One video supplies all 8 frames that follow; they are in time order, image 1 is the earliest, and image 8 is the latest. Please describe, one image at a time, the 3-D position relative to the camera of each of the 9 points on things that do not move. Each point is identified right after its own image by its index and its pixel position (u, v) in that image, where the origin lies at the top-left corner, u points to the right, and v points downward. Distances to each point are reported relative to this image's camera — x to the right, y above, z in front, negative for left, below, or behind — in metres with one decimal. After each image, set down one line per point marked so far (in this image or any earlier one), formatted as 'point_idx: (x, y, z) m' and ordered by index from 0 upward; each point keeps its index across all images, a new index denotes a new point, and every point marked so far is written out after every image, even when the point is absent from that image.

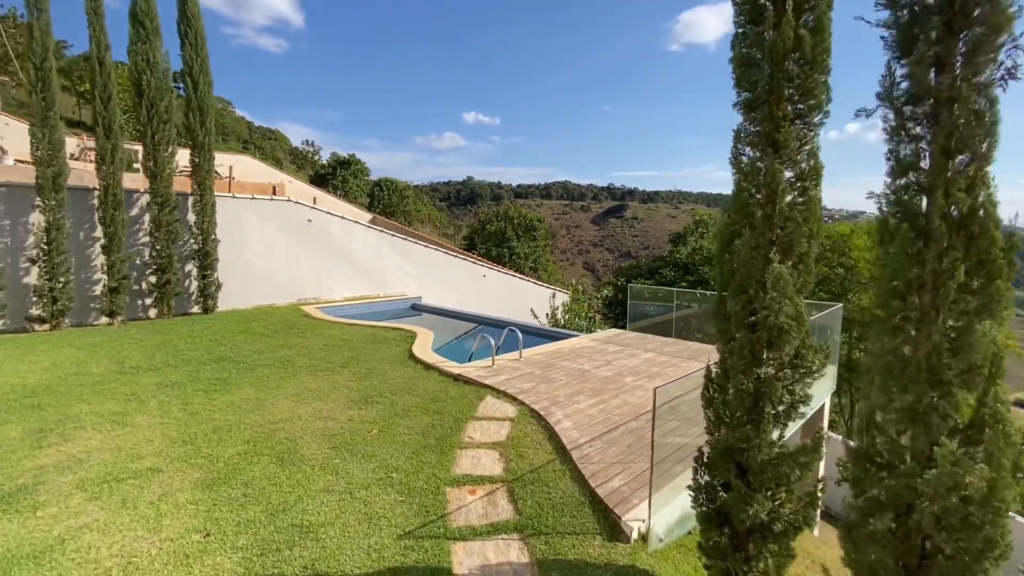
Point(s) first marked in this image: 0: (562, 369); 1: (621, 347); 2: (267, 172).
0: (+0.7, -1.0, +6.0) m
1: (+1.7, -0.9, +7.1) m
2: (-9.5, +4.5, +18.5) m
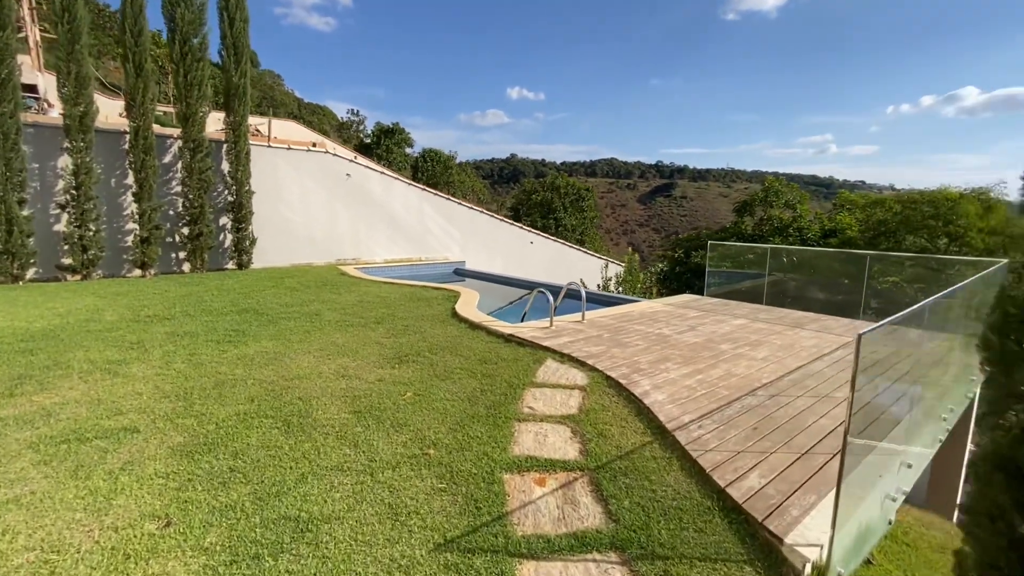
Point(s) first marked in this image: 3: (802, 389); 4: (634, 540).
0: (+1.3, -0.5, +4.9) m
1: (+2.4, -0.3, +5.9) m
2: (-7.6, +5.8, +18.0) m
3: (+2.1, -0.7, +3.4) m
4: (+0.5, -1.0, +1.9) m
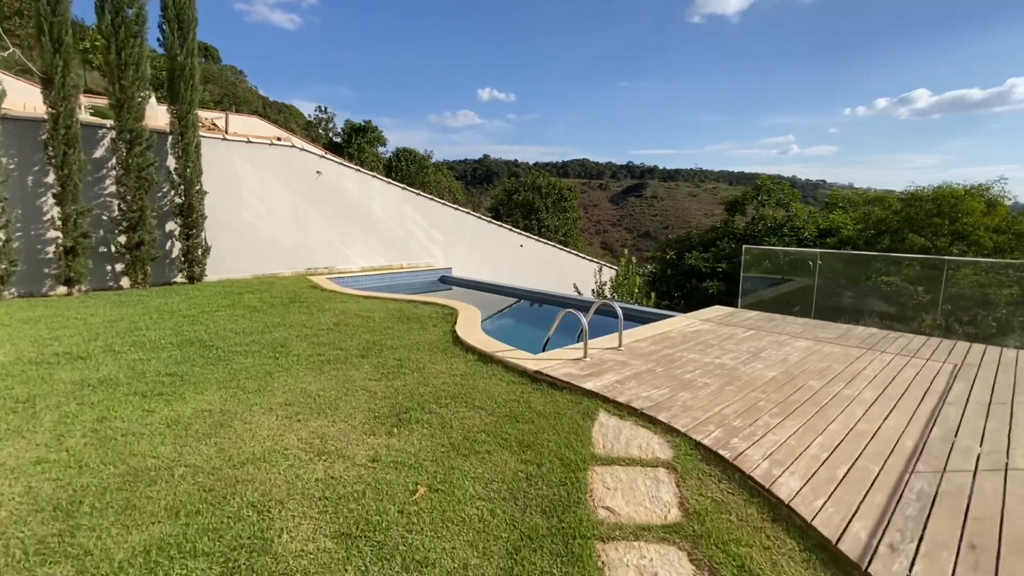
0: (+1.5, -0.6, +3.9) m
1: (+2.5, -0.5, +5.0) m
2: (-8.2, +5.5, +16.5) m
3: (+2.3, -0.9, +2.5) m
4: (+0.8, -1.2, +0.9) m
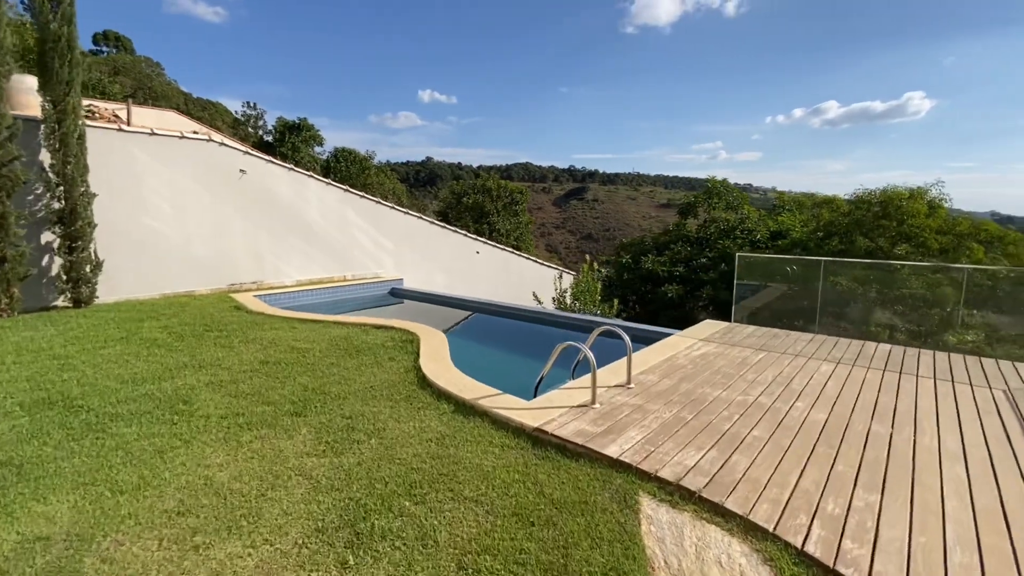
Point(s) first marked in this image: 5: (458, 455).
0: (+1.5, -0.8, +3.2) m
1: (+2.3, -0.6, +4.4) m
2: (-9.8, +5.0, +14.6) m
3: (+2.4, -1.0, +1.8) m
4: (+1.1, -1.3, +0.1) m
5: (-0.3, -0.9, +2.6) m
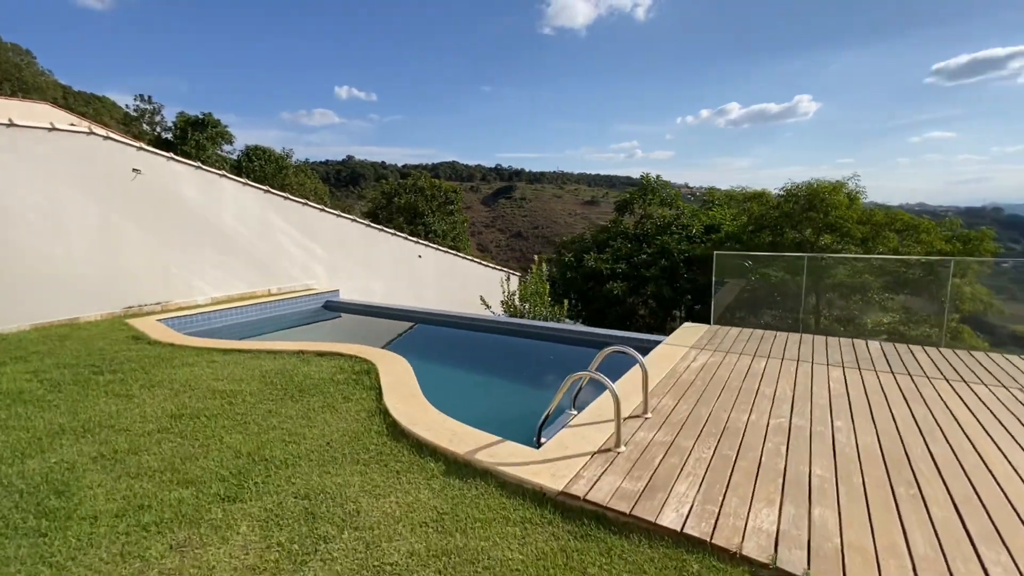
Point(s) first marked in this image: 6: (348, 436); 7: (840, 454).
0: (+1.5, -0.8, +2.7) m
1: (+2.1, -0.6, +4.0) m
2: (-11.5, +4.4, +12.5) m
3: (+2.6, -1.0, +1.5) m
4: (+1.6, -1.4, -0.4) m
5: (-0.2, -1.0, +1.9) m
6: (-1.0, -0.9, +2.9) m
7: (+1.7, -0.9, +2.5) m
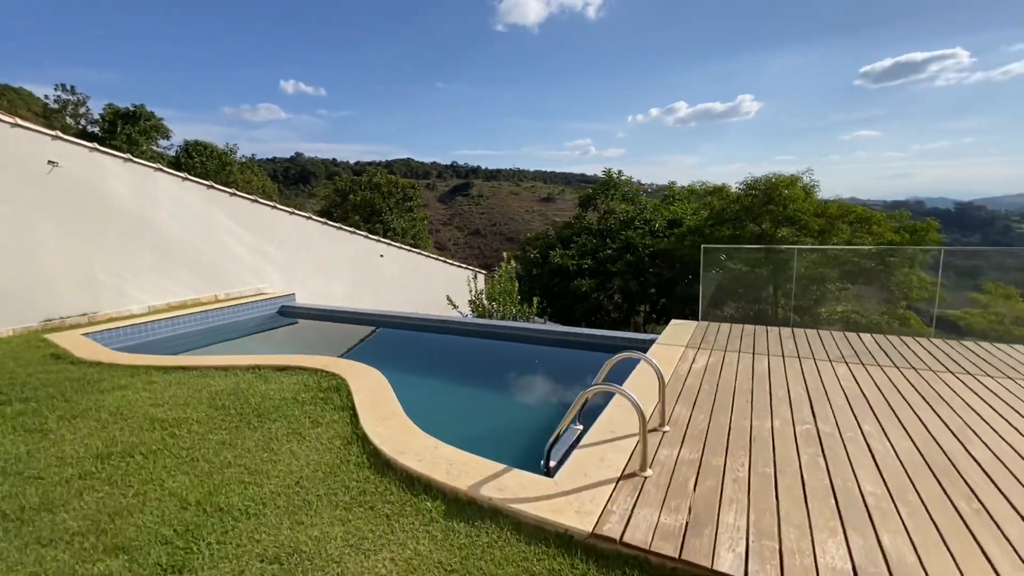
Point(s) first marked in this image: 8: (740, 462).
0: (+1.5, -0.8, +2.5) m
1: (+2.1, -0.6, +3.9) m
2: (-12.4, +4.2, +11.0) m
3: (+2.8, -0.9, +1.4) m
4: (+1.9, -1.3, -0.6) m
5: (-0.1, -1.0, +1.5) m
6: (-1.0, -0.9, +2.4) m
7: (+1.7, -0.8, +2.3) m
8: (+1.1, -0.8, +2.3) m
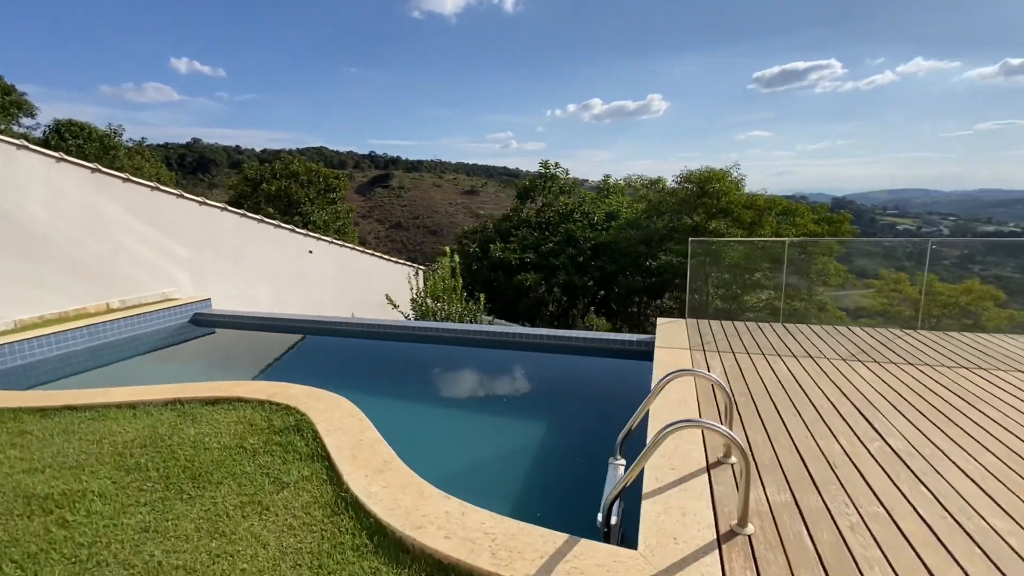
0: (+1.7, -0.8, +2.2) m
1: (+2.0, -0.6, +3.6) m
2: (-13.5, +4.0, +8.3) m
3: (+3.1, -0.9, +1.3) m
4: (+2.6, -1.4, -0.8) m
5: (+0.3, -1.1, +1.0) m
6: (-0.7, -1.0, +1.7) m
7: (+2.0, -0.8, +2.0) m
8: (+1.3, -0.9, +1.9) m
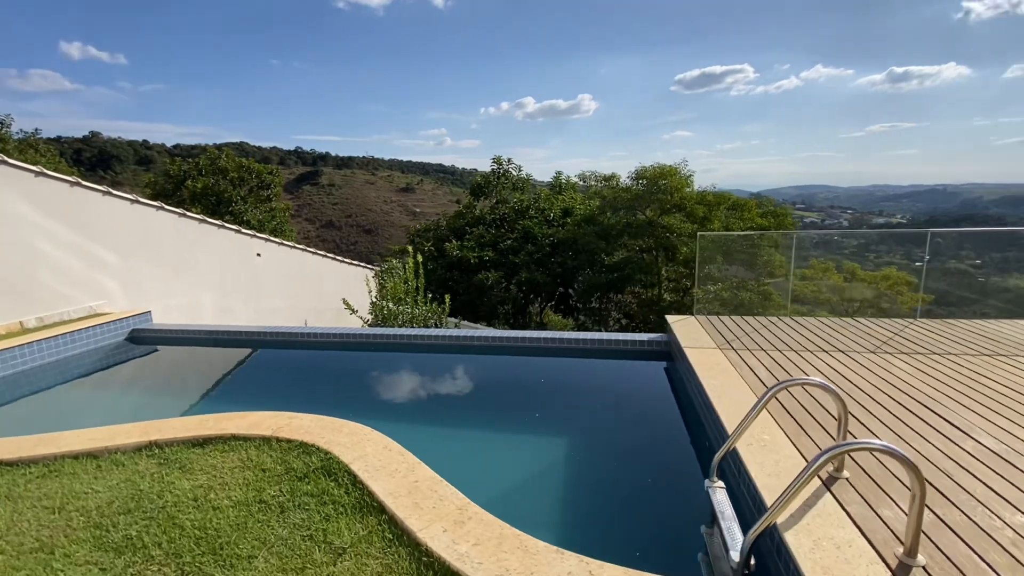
0: (+2.1, -0.8, +2.1) m
1: (+2.2, -0.5, +3.5) m
2: (-13.9, +3.5, +6.2) m
3: (+3.6, -0.9, +1.4) m
4: (+3.4, -1.3, -0.8) m
5: (+0.9, -1.1, +0.7) m
6: (-0.3, -1.0, +1.3) m
7: (+2.4, -0.8, +1.9) m
8: (+1.7, -0.8, +1.8) m
